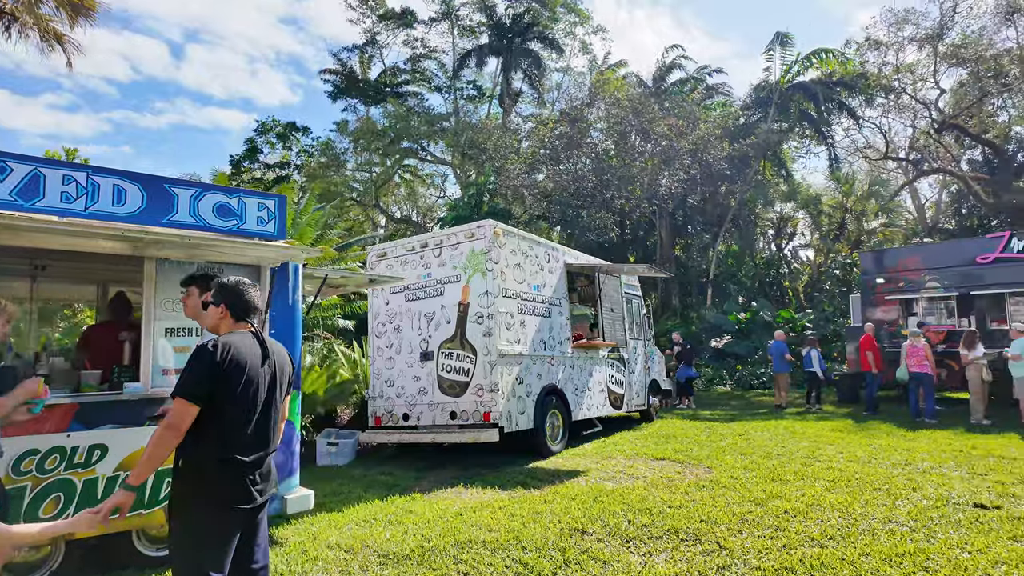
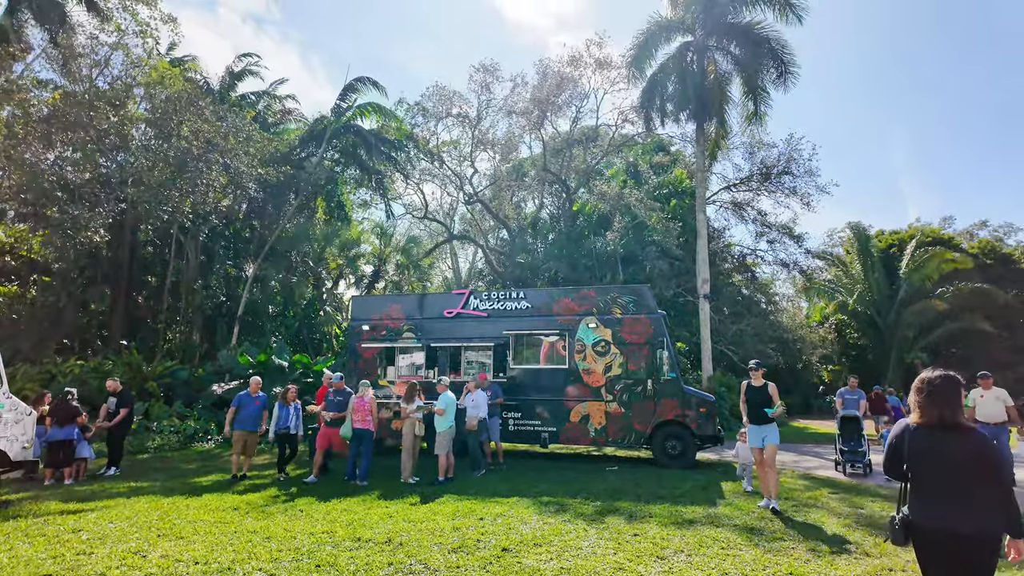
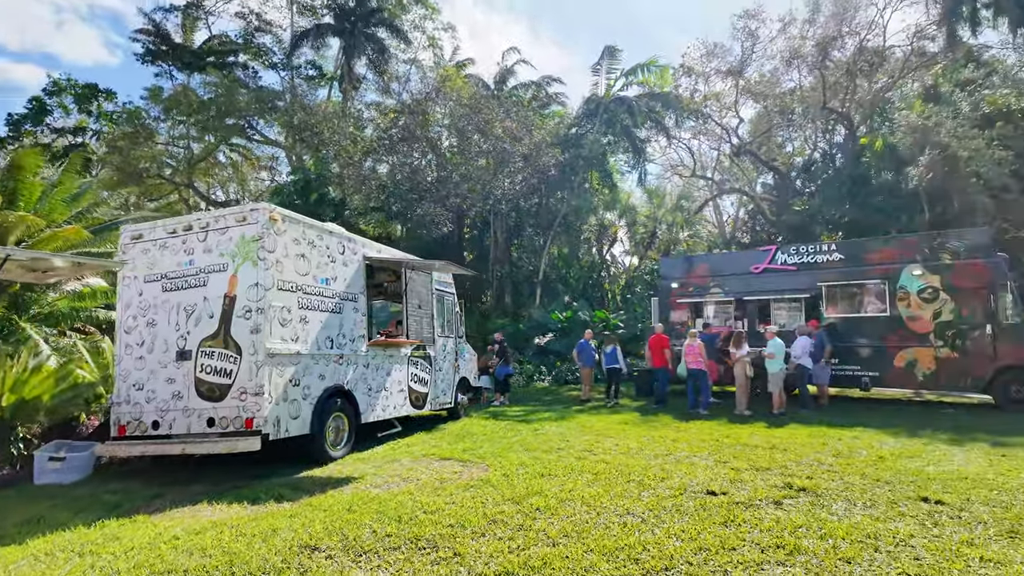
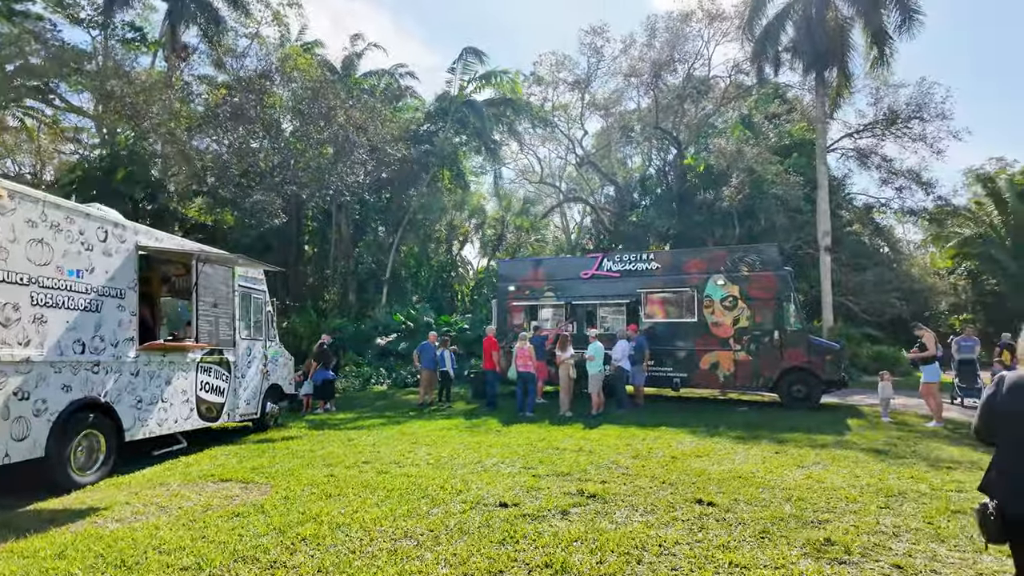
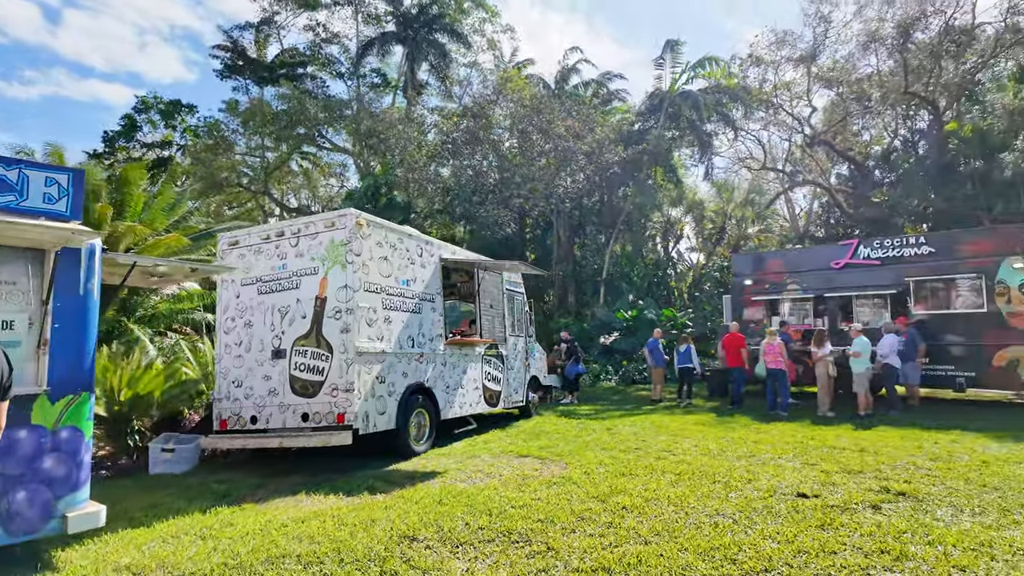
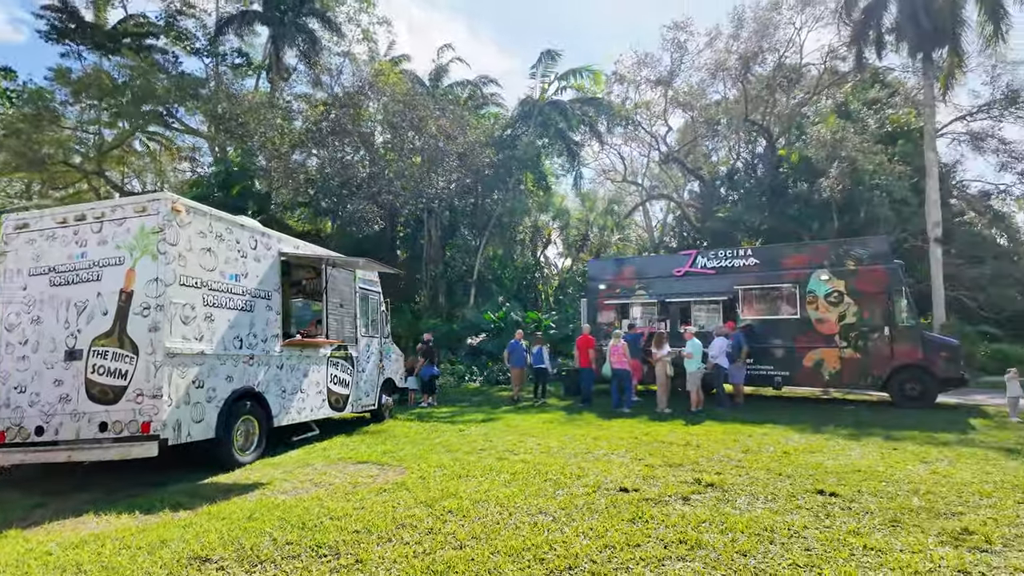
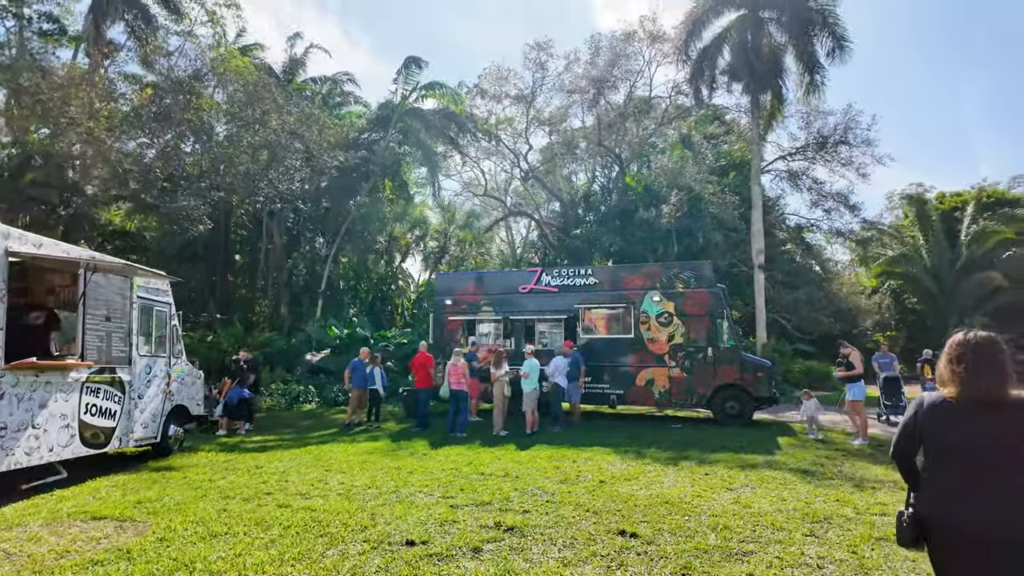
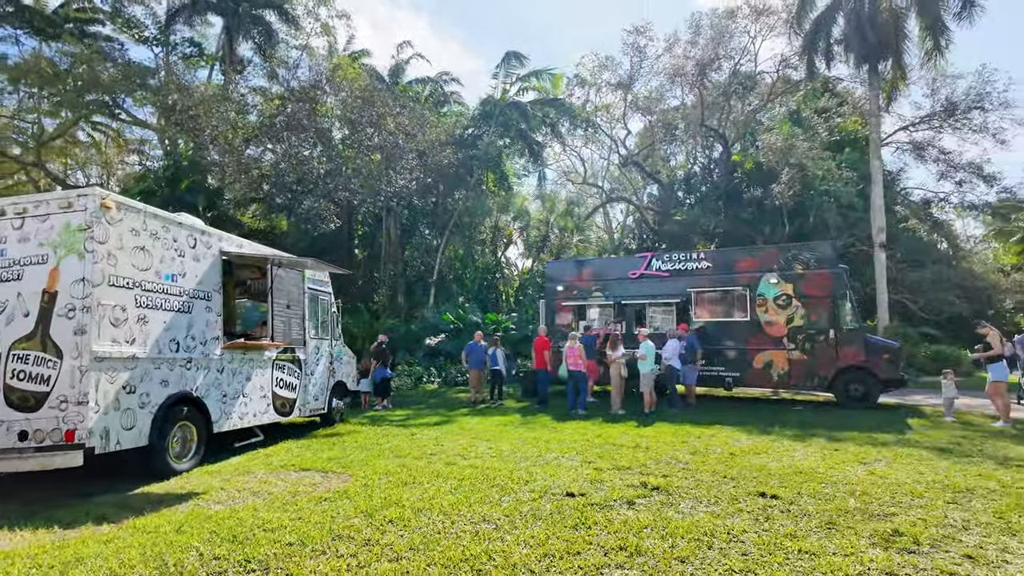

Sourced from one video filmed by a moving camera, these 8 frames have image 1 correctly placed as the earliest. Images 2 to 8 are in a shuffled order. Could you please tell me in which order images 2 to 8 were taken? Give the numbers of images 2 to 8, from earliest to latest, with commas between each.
5, 3, 6, 8, 4, 7, 2
